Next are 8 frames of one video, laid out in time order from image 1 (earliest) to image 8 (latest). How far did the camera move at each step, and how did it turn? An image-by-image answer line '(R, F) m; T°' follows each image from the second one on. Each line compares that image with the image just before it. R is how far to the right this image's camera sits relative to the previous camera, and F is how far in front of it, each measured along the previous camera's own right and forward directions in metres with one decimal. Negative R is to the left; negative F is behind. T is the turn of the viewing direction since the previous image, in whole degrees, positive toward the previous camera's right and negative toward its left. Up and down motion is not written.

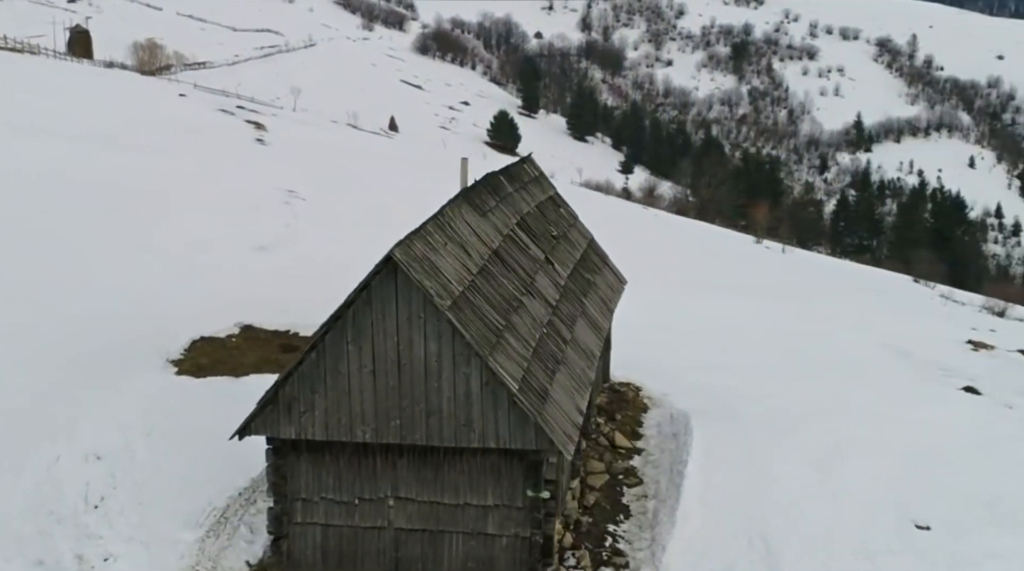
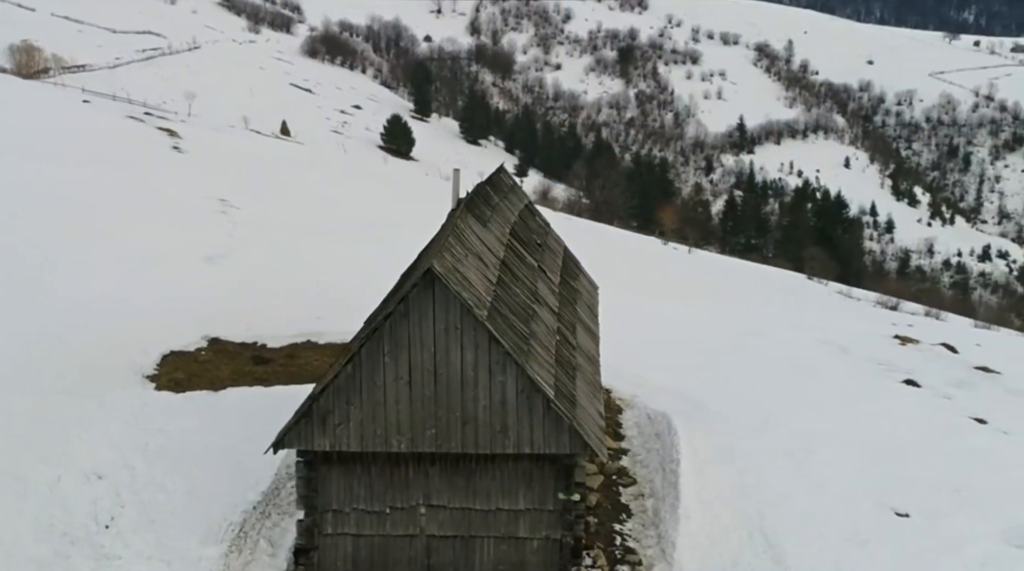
(-1.3, -0.2) m; +5°
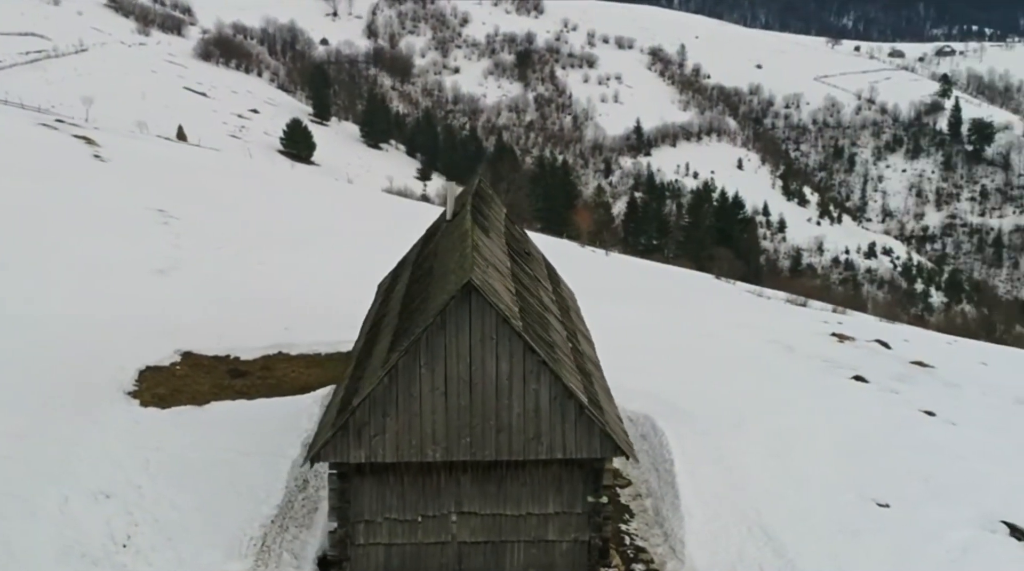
(-1.2, -0.2) m; +5°
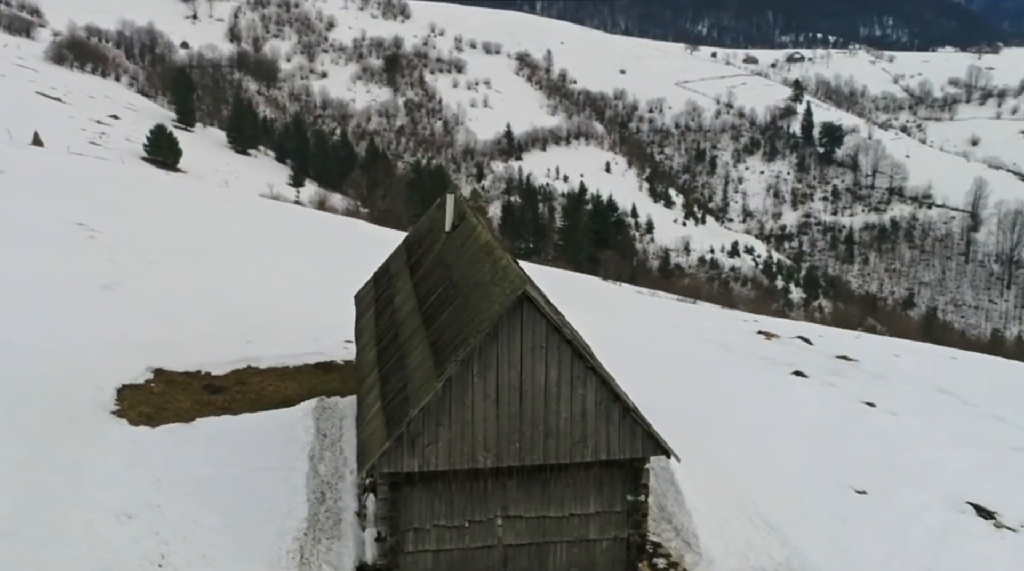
(-1.7, -0.3) m; +6°
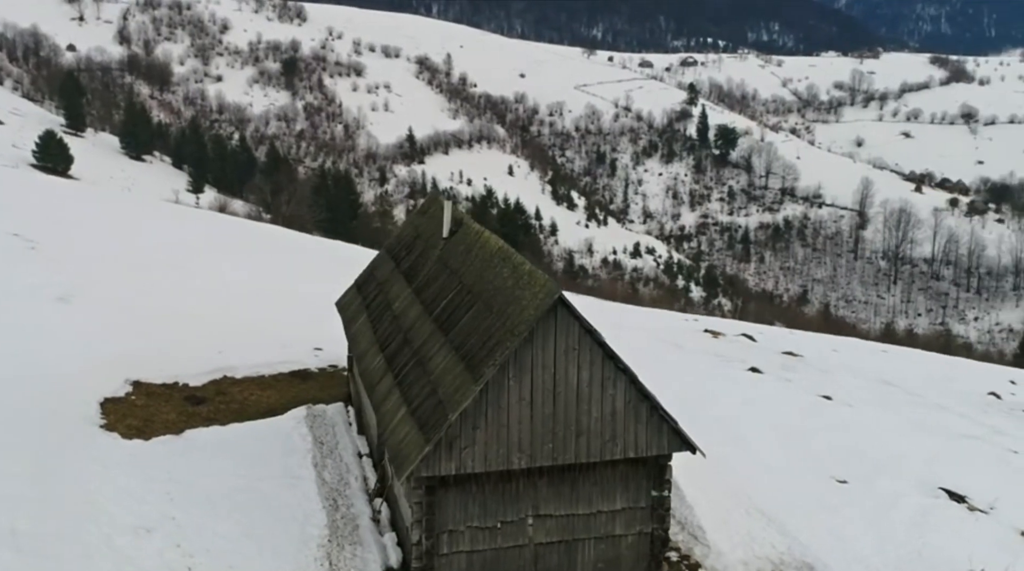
(-1.2, -0.2) m; +5°
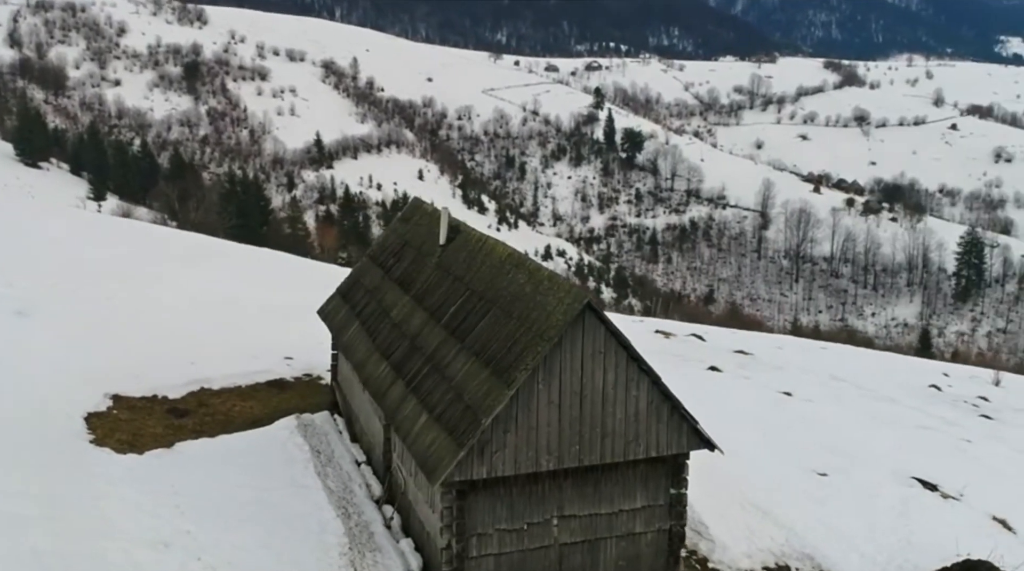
(-1.1, -0.2) m; +4°
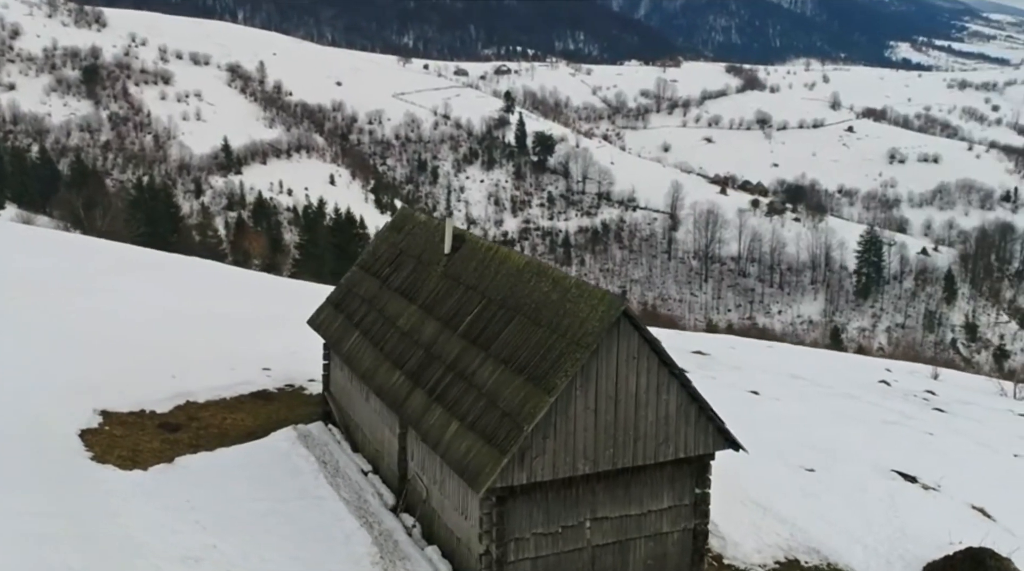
(-1.2, -0.2) m; +4°
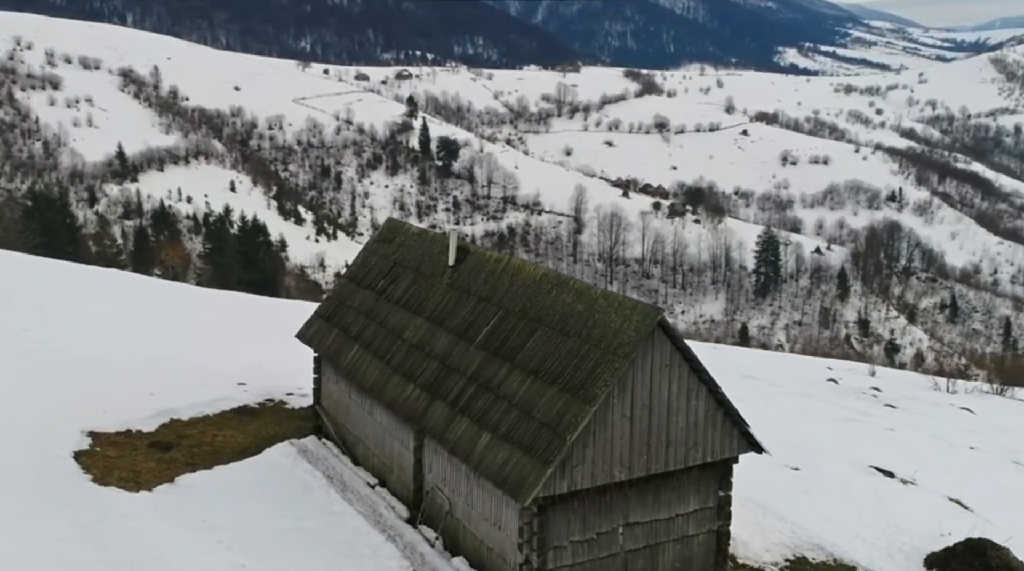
(-1.3, -0.2) m; +4°
